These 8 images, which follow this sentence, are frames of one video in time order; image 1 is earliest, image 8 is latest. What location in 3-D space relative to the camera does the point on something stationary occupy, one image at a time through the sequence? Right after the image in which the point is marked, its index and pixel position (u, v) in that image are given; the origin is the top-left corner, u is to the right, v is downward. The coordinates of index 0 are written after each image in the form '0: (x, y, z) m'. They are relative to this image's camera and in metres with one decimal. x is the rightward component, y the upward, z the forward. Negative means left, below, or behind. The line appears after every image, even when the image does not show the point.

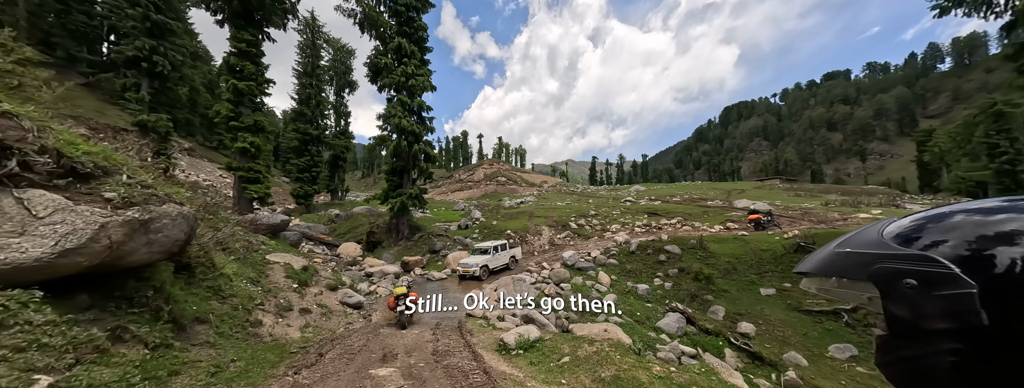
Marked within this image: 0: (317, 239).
0: (-15.3, -3.6, +21.9) m
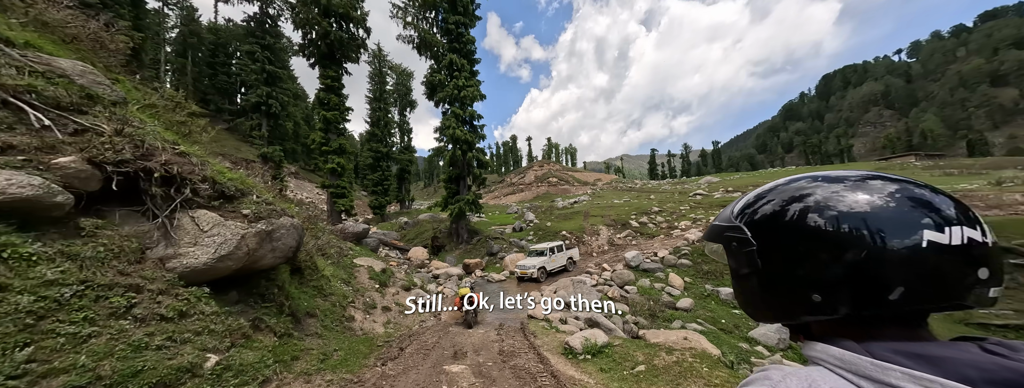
0: (-10.5, -4.5, +24.4) m
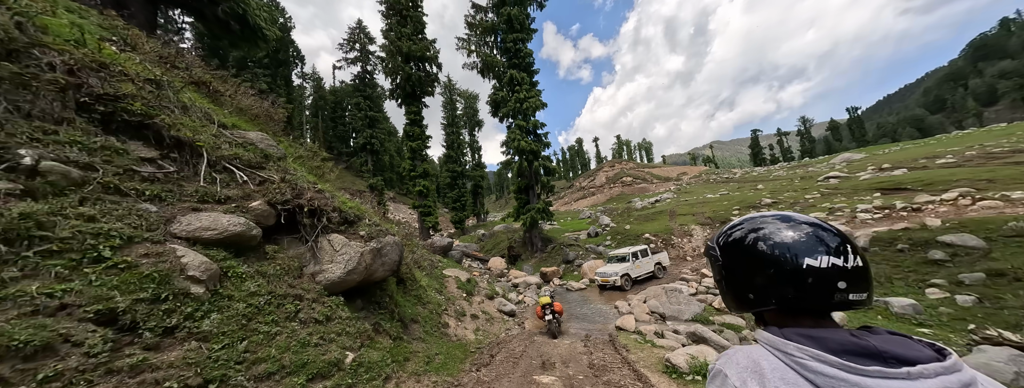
0: (-3.7, -5.9, +26.1) m
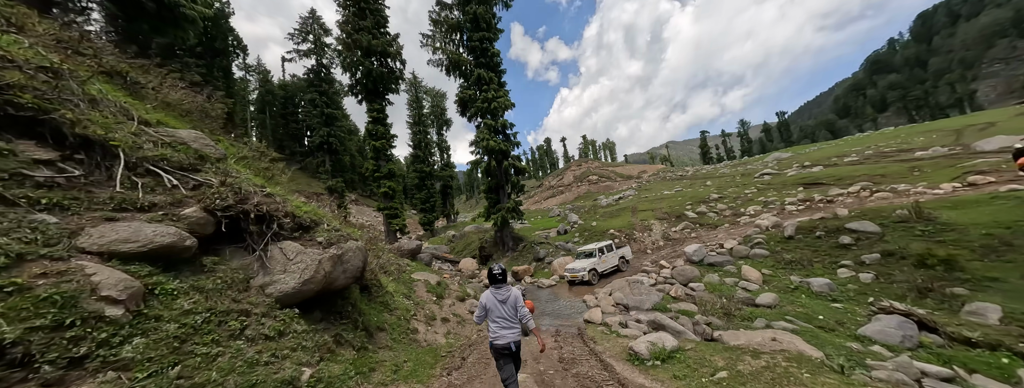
0: (-6.3, -5.9, +25.5) m
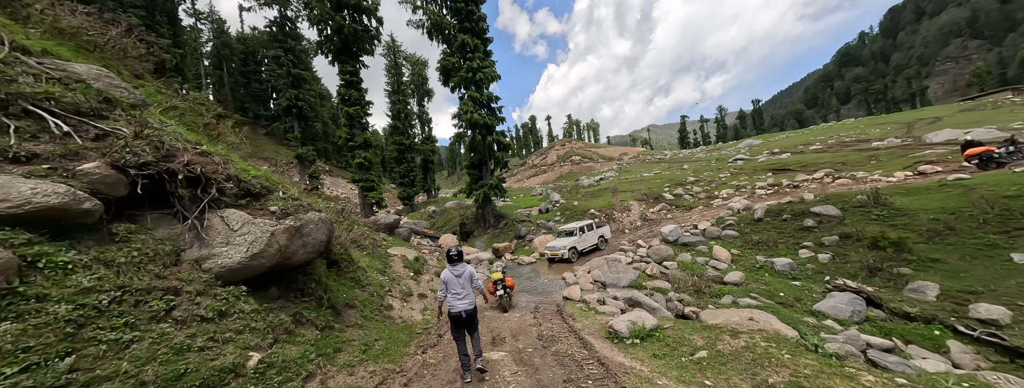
0: (-8.0, -3.6, +25.0) m
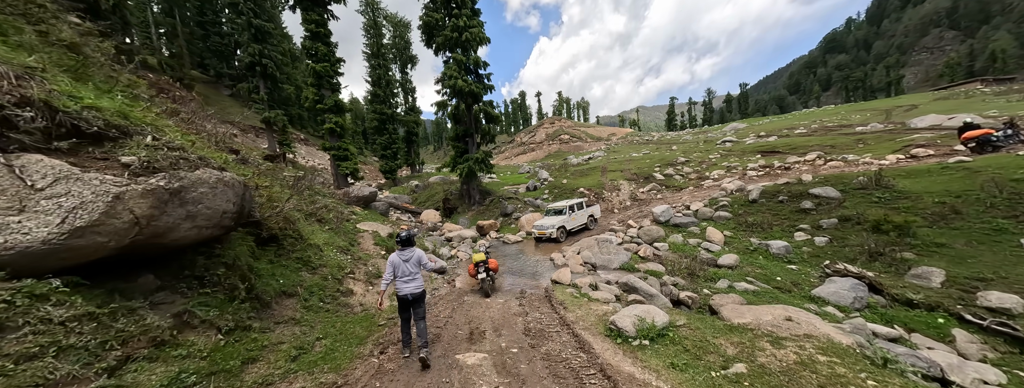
0: (-9.3, -1.3, +23.5) m
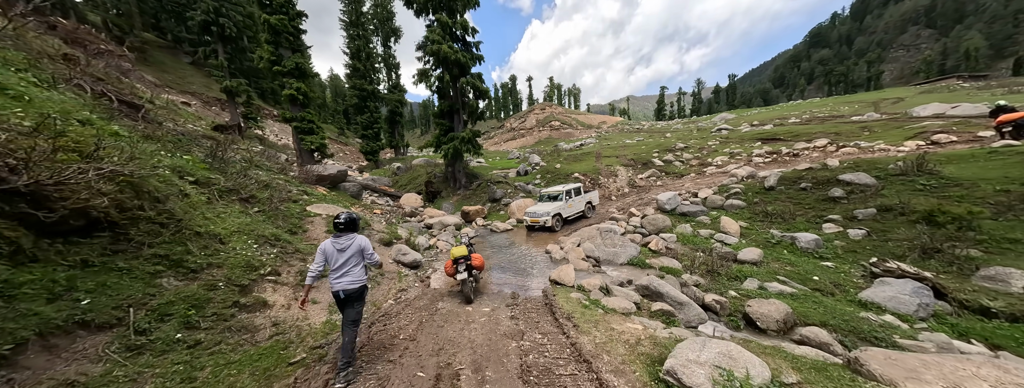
0: (-10.1, +0.2, +21.1) m
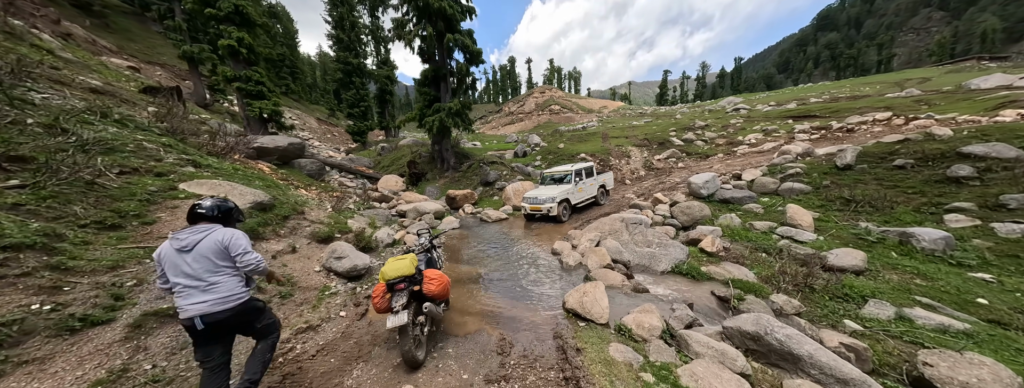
0: (-10.3, +1.4, +17.7) m
